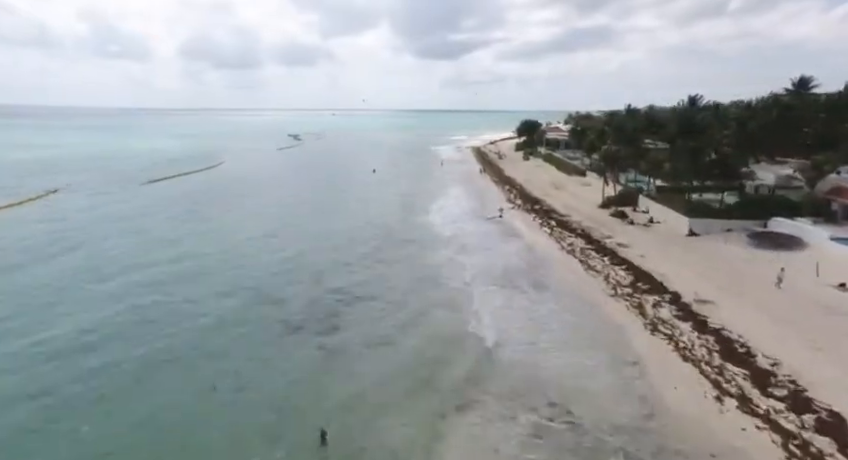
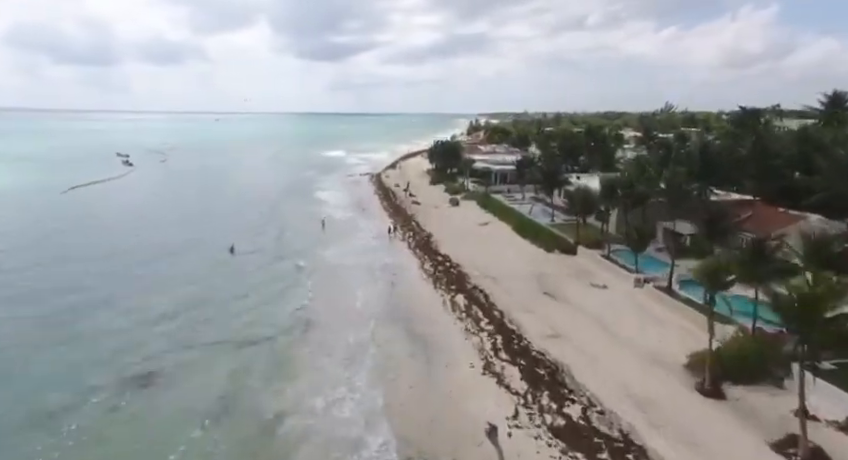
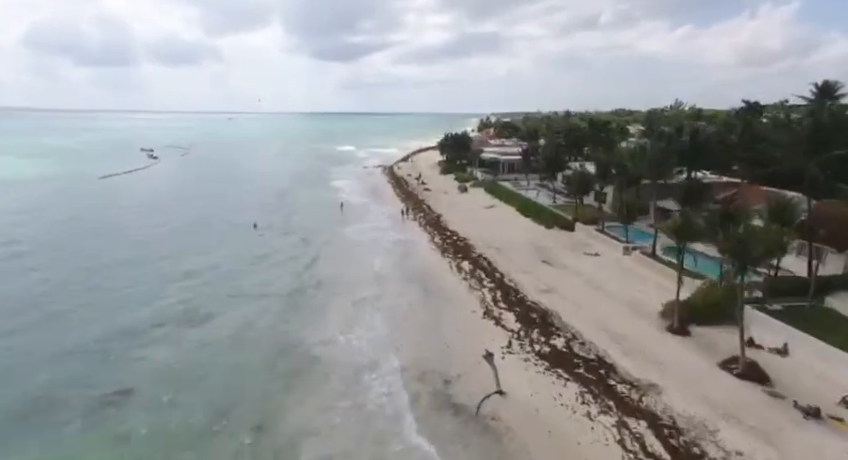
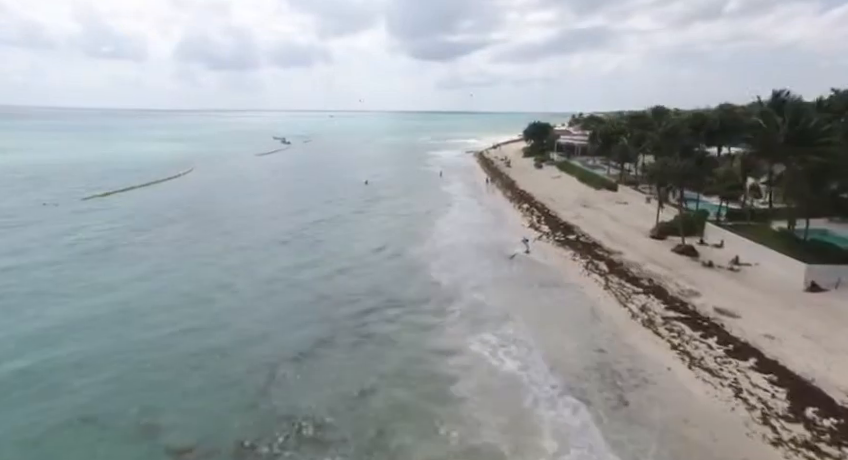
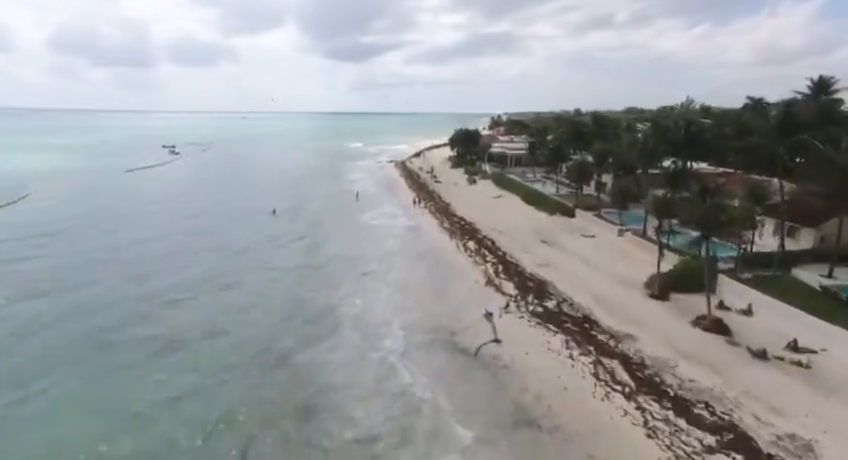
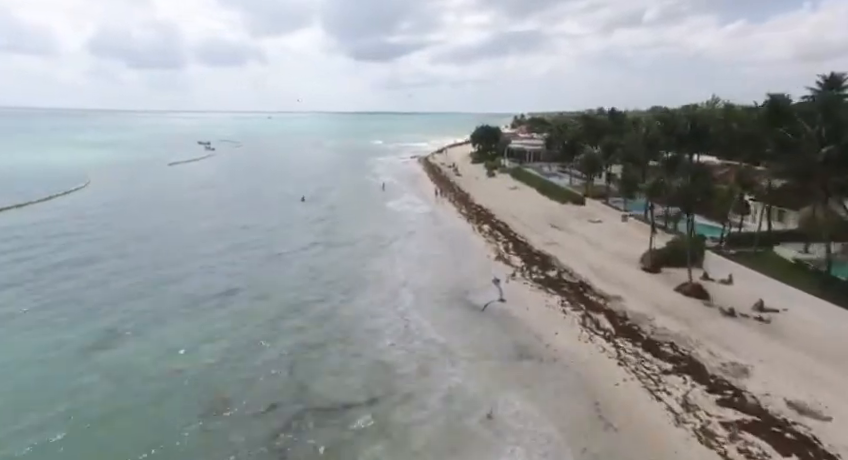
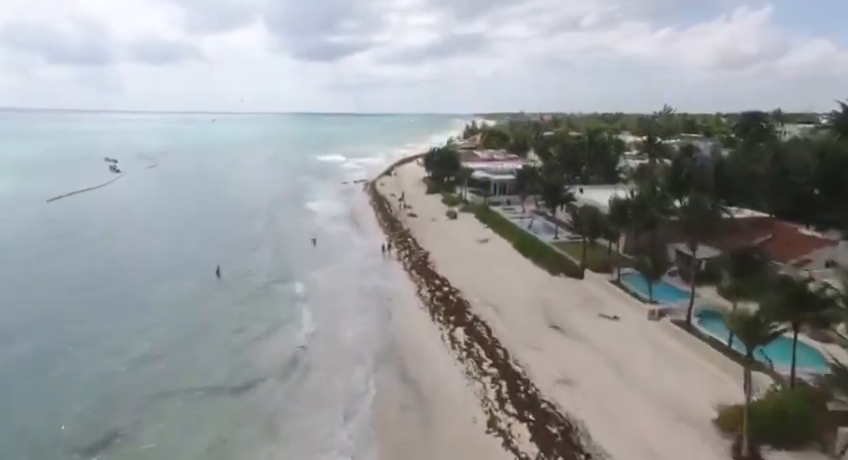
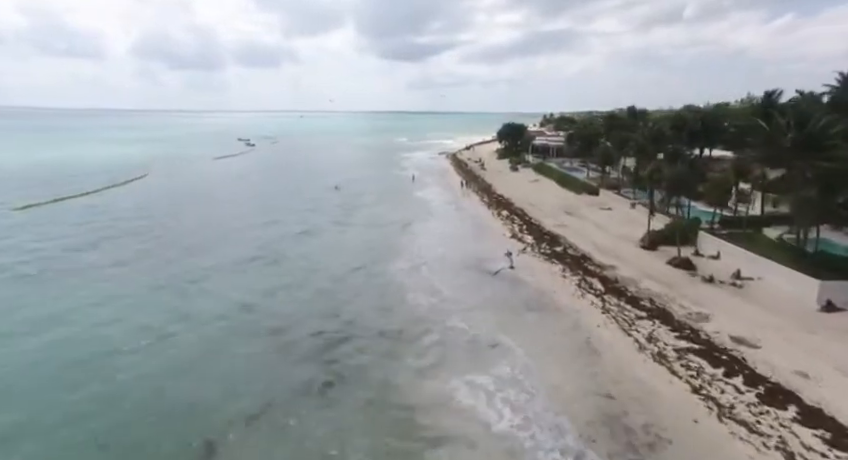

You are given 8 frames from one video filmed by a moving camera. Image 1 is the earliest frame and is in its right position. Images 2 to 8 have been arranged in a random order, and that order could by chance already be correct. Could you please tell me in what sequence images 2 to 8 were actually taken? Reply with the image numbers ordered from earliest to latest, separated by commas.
4, 8, 6, 5, 3, 2, 7
